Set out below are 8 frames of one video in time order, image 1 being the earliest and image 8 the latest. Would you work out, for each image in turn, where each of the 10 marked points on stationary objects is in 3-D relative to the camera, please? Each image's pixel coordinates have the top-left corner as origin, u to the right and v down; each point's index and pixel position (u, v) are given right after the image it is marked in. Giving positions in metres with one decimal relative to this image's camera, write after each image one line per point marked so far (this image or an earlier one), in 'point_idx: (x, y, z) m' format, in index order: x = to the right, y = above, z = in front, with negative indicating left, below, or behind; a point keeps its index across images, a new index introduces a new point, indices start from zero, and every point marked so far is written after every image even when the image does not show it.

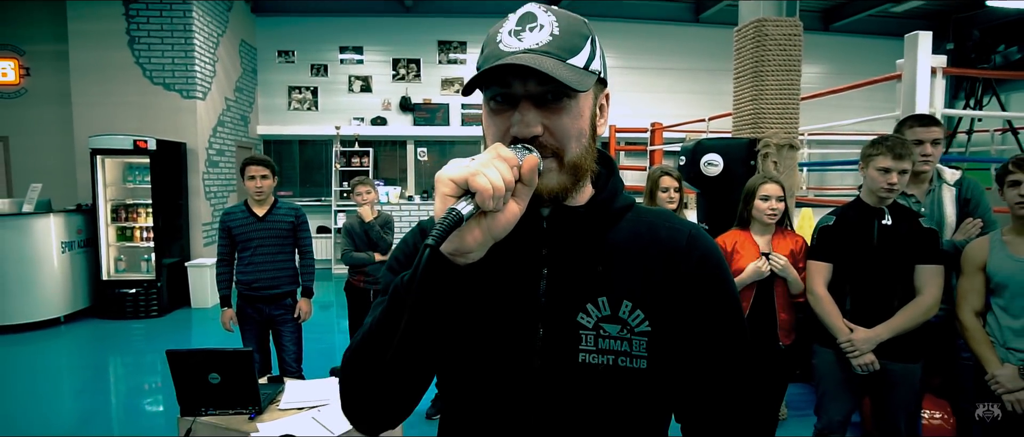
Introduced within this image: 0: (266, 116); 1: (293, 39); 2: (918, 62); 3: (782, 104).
0: (-3.4, +1.4, +8.0) m
1: (-3.0, +2.5, +8.0) m
2: (+2.0, +0.8, +2.9) m
3: (+1.4, +0.6, +2.9) m
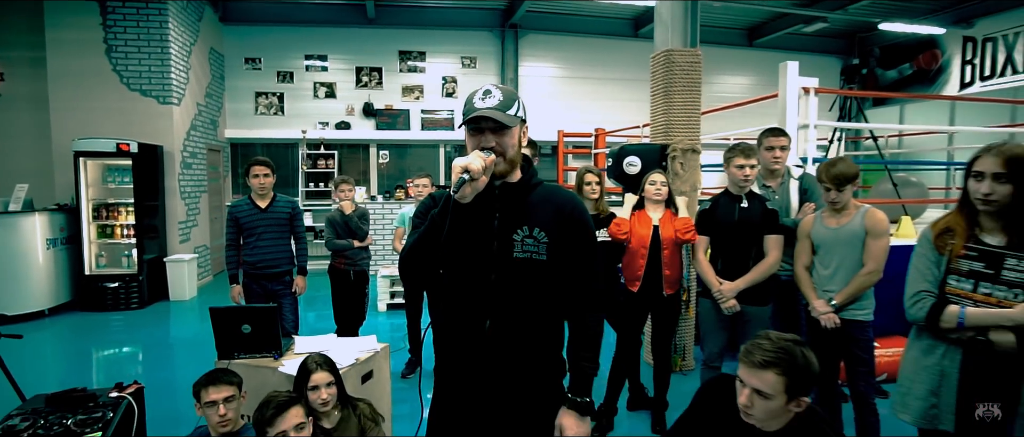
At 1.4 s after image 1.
0: (-4.1, +1.4, +8.4) m
1: (-3.7, +2.5, +8.4) m
2: (+1.8, +0.9, +3.7) m
3: (+1.1, +0.7, +3.6) m
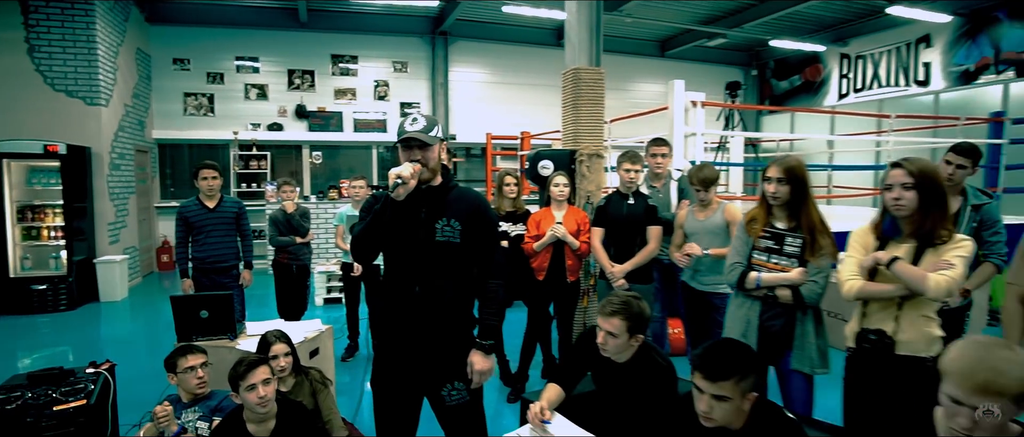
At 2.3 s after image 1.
0: (-5.1, +1.4, +8.4) m
1: (-4.7, +2.5, +8.4) m
2: (+1.2, +0.9, +4.3) m
3: (+0.6, +0.7, +4.2) m
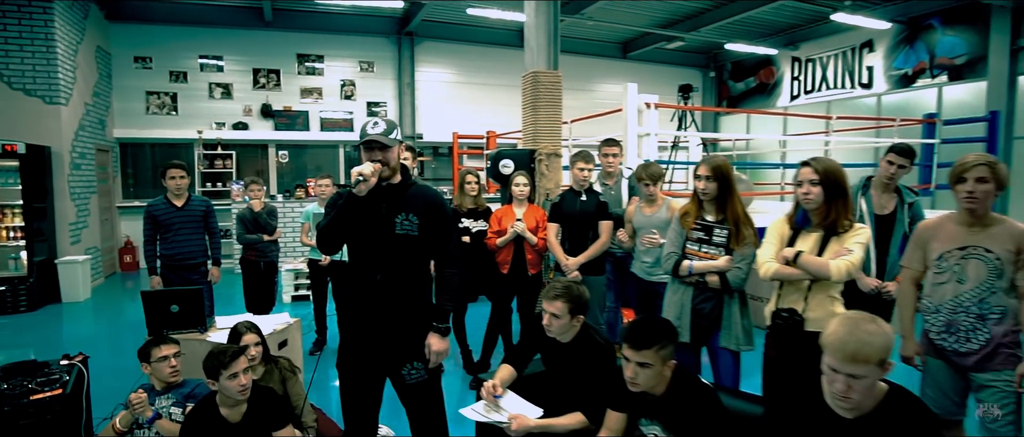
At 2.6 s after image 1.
0: (-5.6, +1.4, +8.3) m
1: (-5.2, +2.5, +8.3) m
2: (+0.9, +1.0, +4.6) m
3: (+0.3, +0.7, +4.4) m
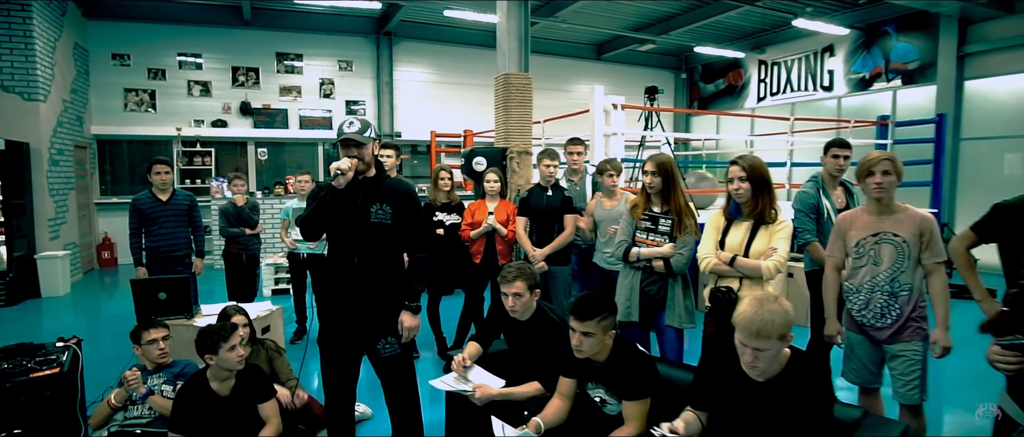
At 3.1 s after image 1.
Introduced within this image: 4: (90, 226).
0: (-6.0, +1.5, +8.3) m
1: (-5.6, +2.6, +8.4) m
2: (+0.7, +1.0, +4.8) m
3: (+0.1, +0.8, +4.7) m
4: (-5.9, -0.1, +8.1) m
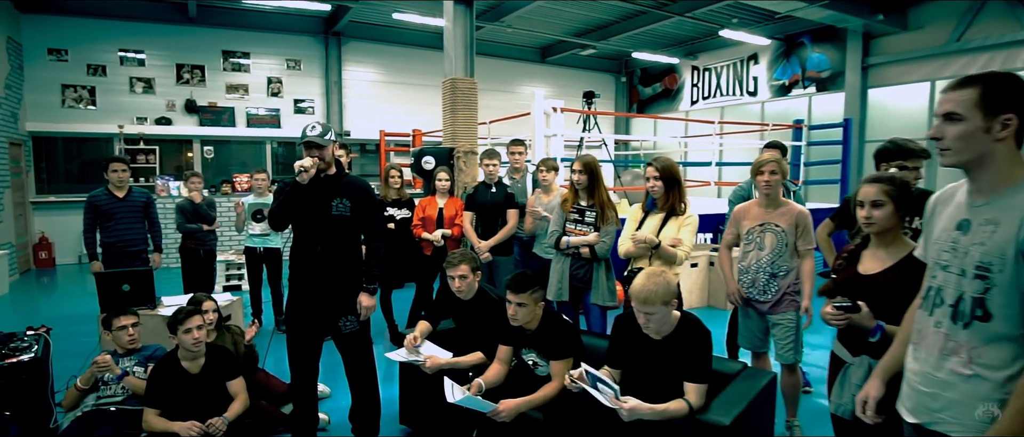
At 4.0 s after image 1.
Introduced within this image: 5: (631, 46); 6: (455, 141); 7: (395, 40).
0: (-6.7, +1.5, +8.1) m
1: (-6.4, +2.6, +8.2) m
2: (+0.2, +1.0, +5.2) m
3: (-0.4, +0.8, +5.0) m
4: (-6.7, -0.1, +7.9) m
5: (+2.2, +3.2, +10.5) m
6: (-0.5, +0.7, +5.0) m
7: (-2.1, +3.2, +10.3) m
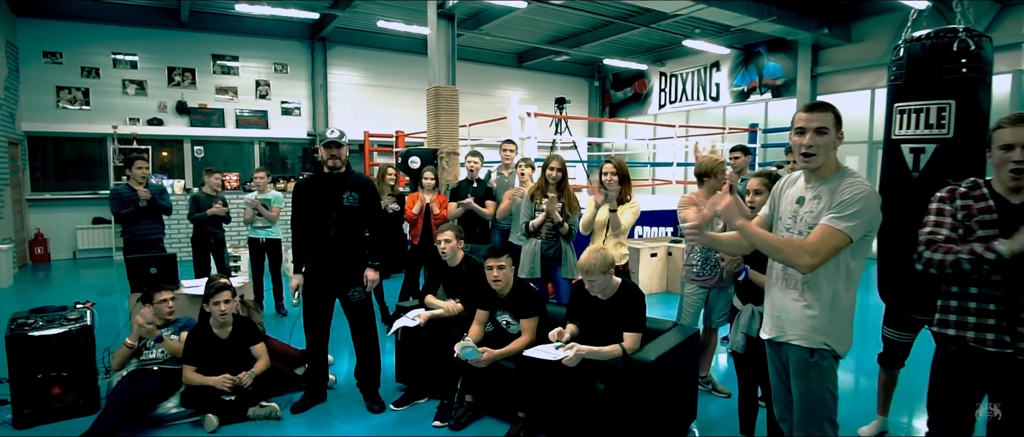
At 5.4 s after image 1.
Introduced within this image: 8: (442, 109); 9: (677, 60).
0: (-7.0, +1.5, +8.4) m
1: (-6.7, +2.6, +8.5) m
2: (0.0, +1.1, +5.8) m
3: (-0.6, +0.9, +5.5) m
4: (-7.0, 0.0, +8.2) m
5: (+1.8, +3.2, +11.2) m
6: (-0.7, +0.7, +5.5) m
7: (-2.5, +3.3, +10.8) m
8: (-0.7, +1.0, +5.5) m
9: (+3.2, +3.1, +11.2) m
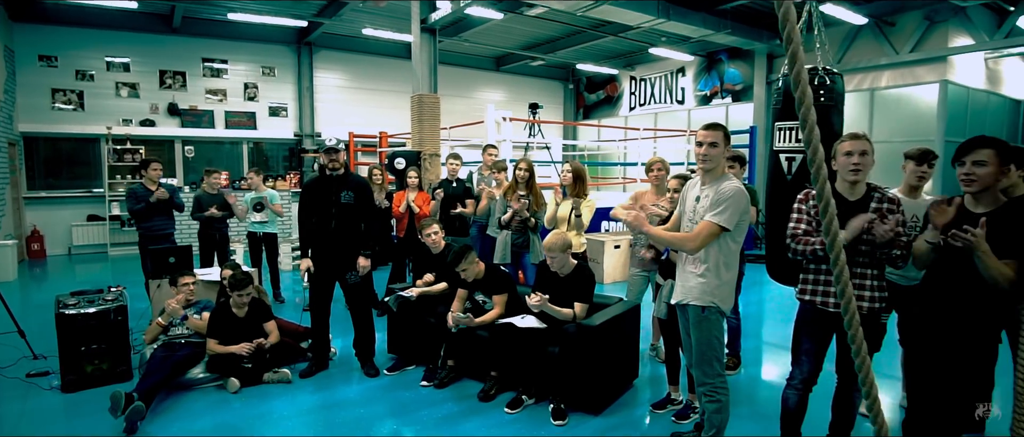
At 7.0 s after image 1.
0: (-7.4, +1.6, +8.7) m
1: (-7.0, +2.7, +8.8) m
2: (-0.2, +1.2, +6.4) m
3: (-0.8, +0.9, +6.1) m
4: (-7.3, 0.0, +8.5) m
5: (+1.3, +3.3, +11.8) m
6: (-0.9, +0.8, +6.1) m
7: (-2.9, +3.3, +11.3) m
8: (-0.9, +1.1, +6.1) m
9: (+2.8, +3.2, +11.8) m
